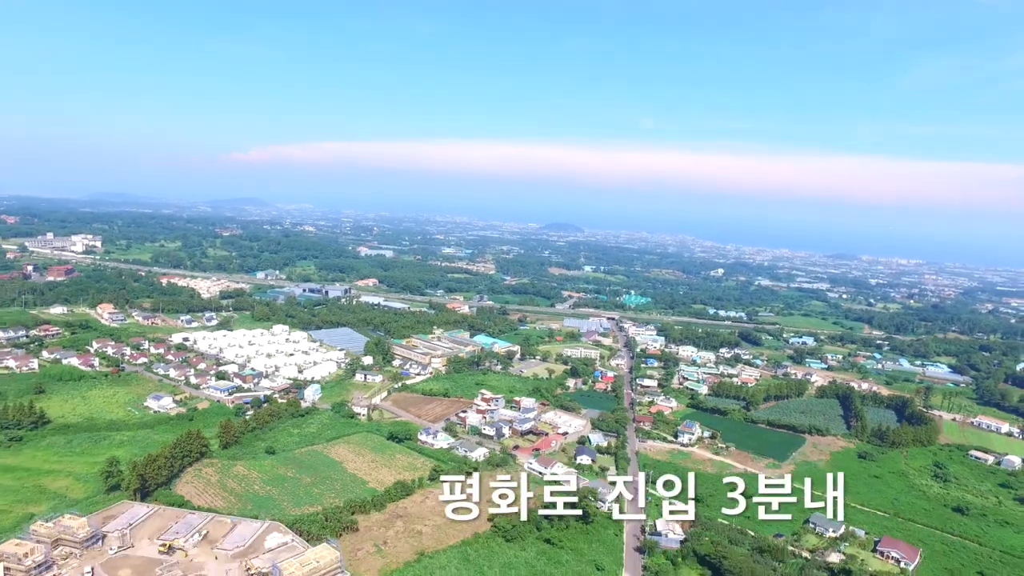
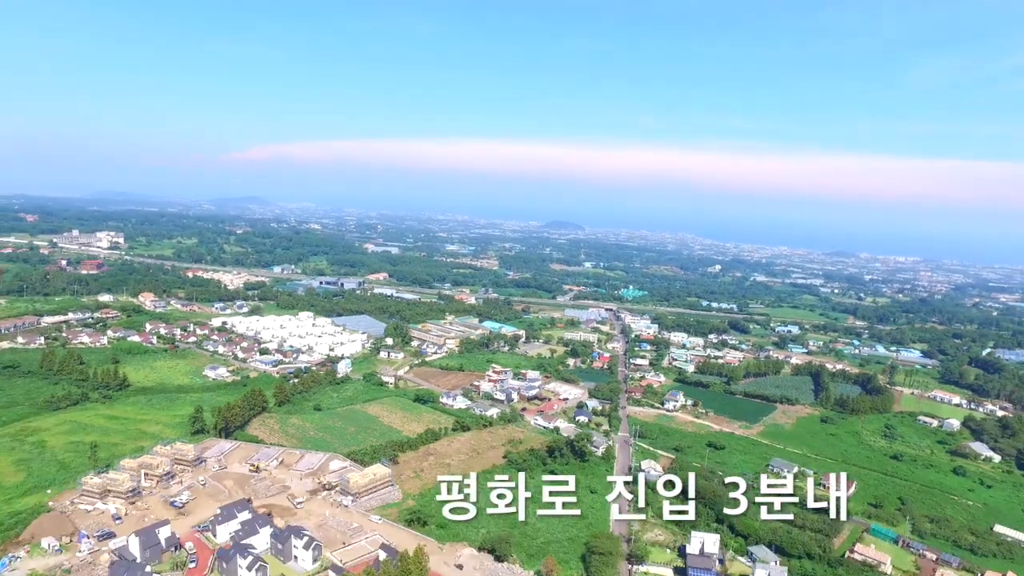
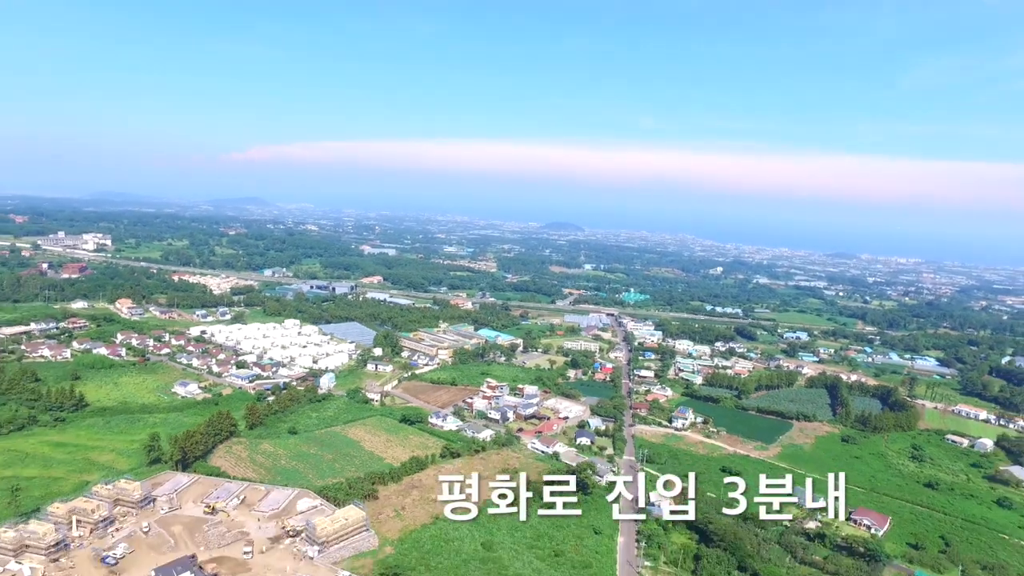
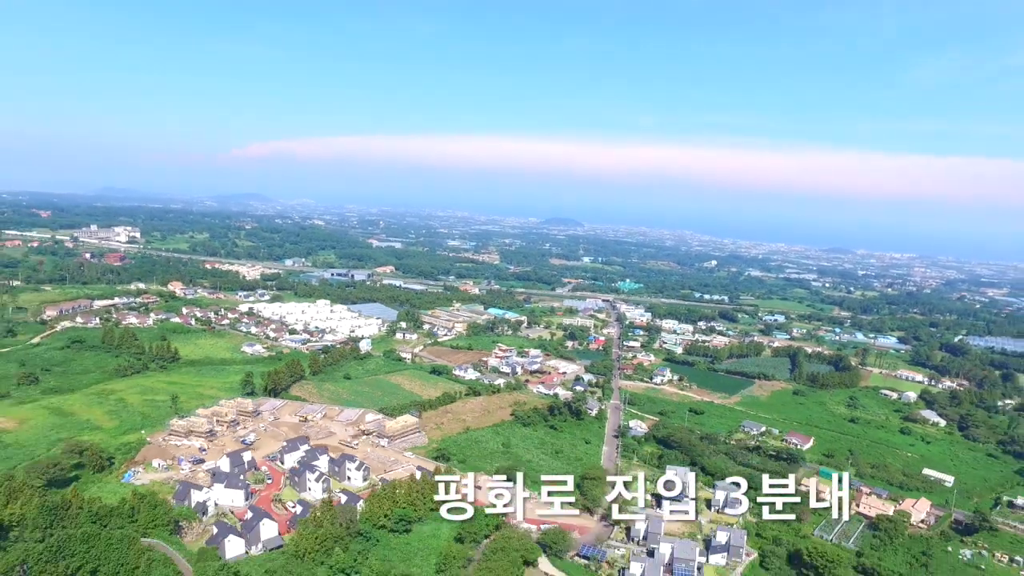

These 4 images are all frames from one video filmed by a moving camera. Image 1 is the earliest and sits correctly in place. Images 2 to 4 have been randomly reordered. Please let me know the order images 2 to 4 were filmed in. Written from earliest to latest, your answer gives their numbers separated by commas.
3, 2, 4
